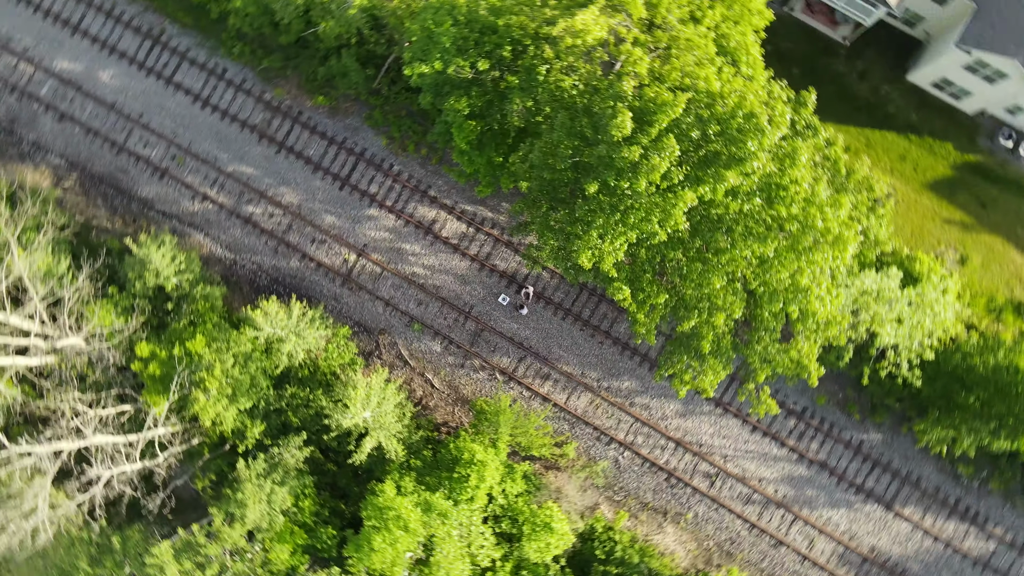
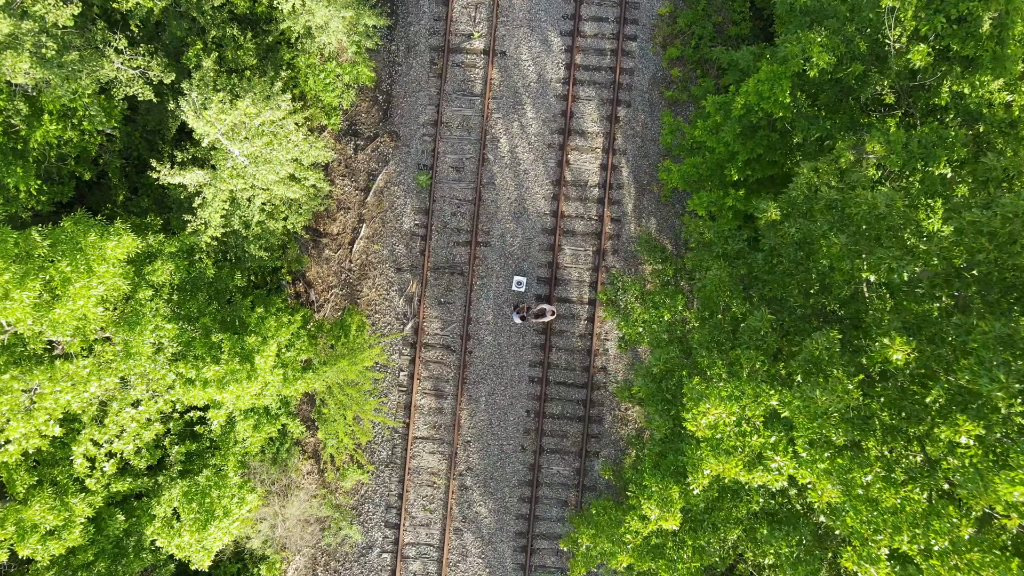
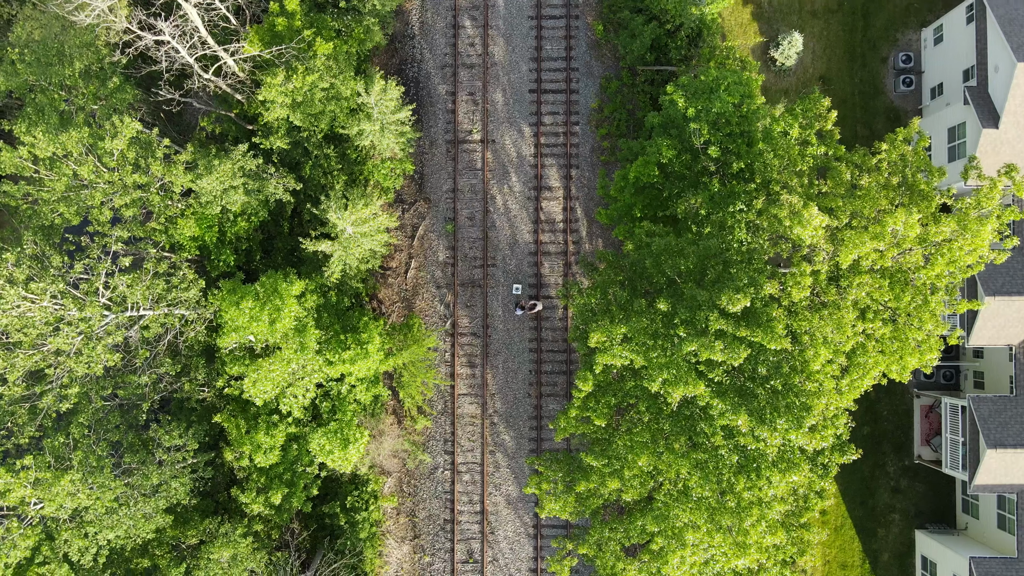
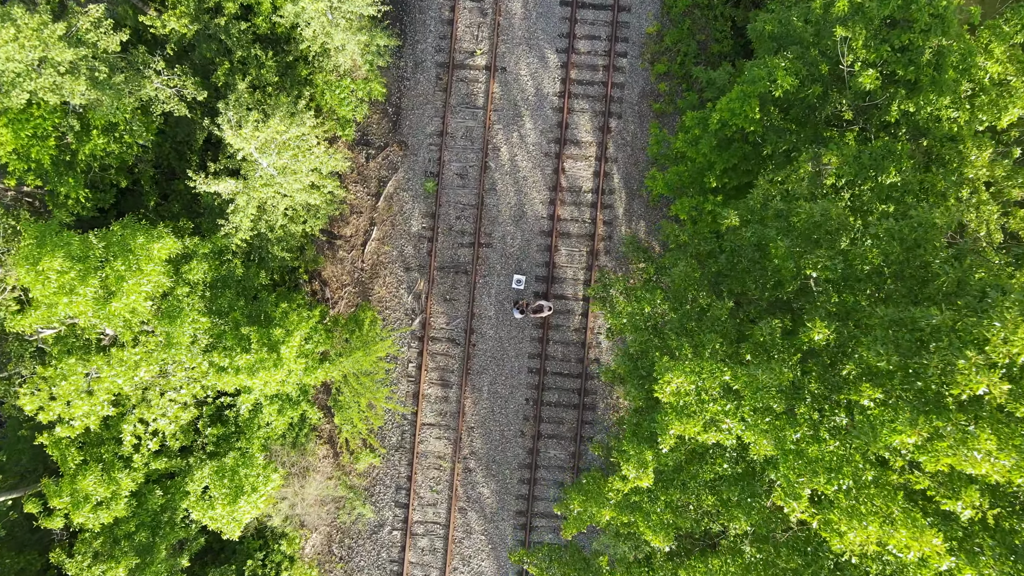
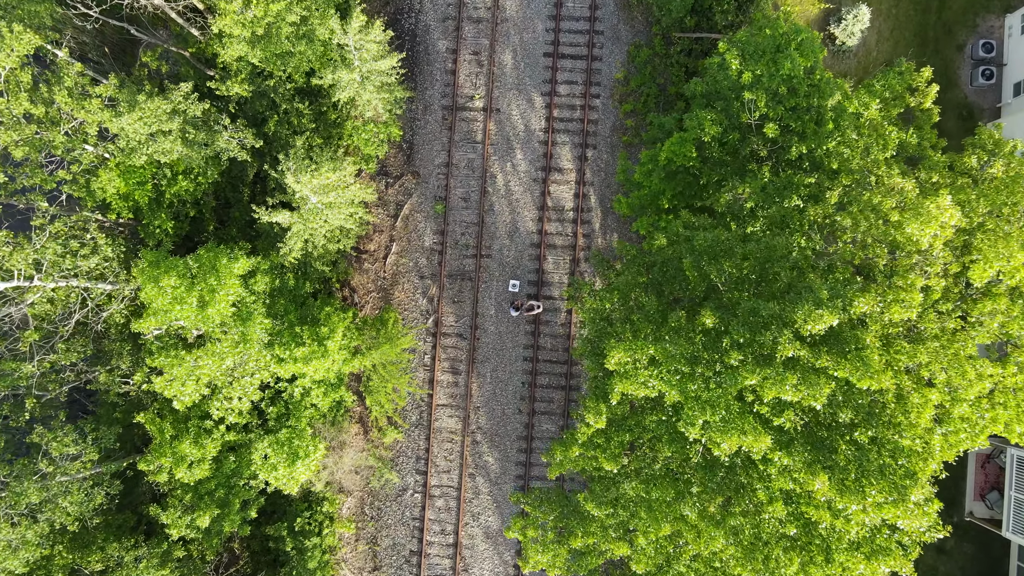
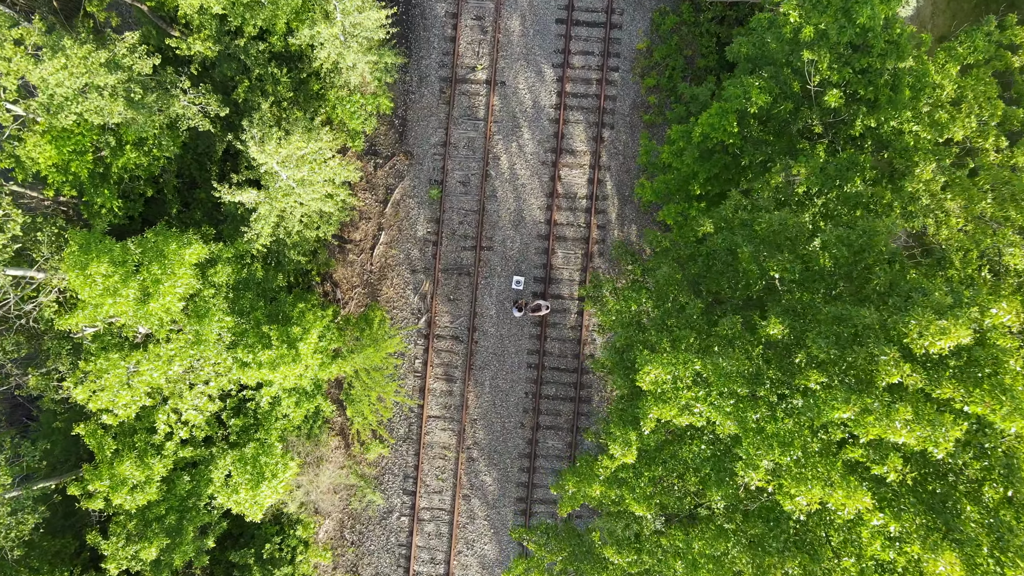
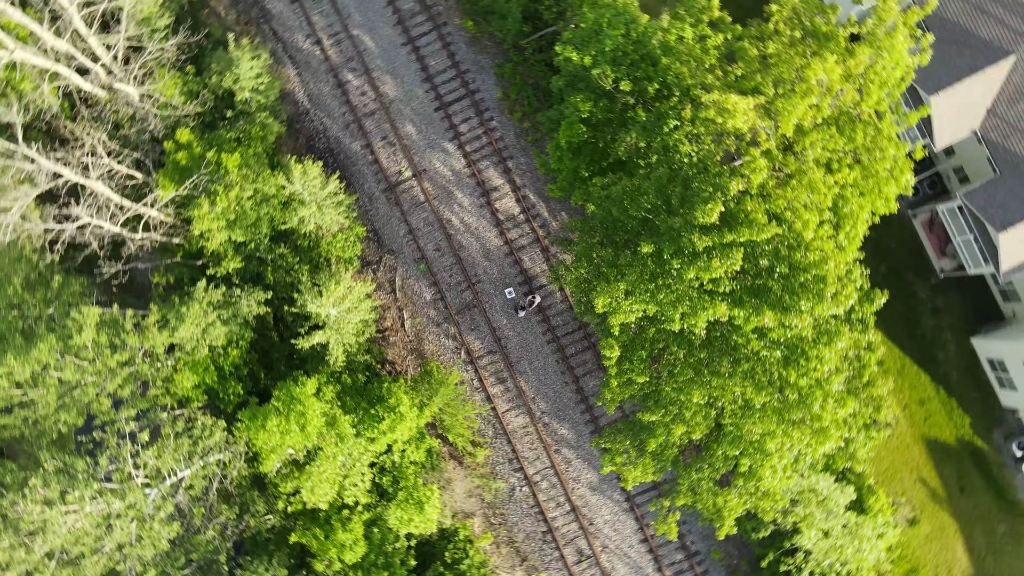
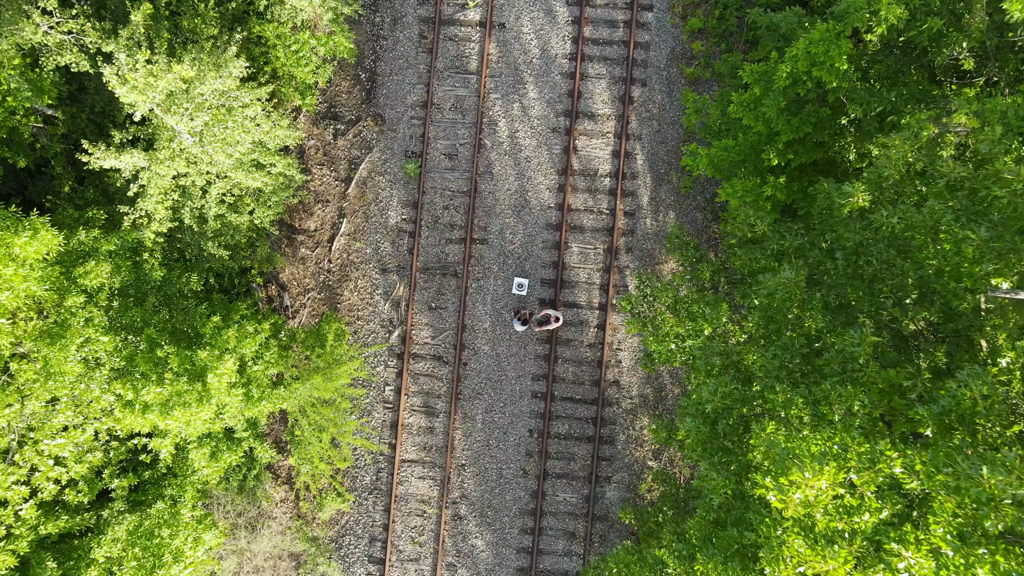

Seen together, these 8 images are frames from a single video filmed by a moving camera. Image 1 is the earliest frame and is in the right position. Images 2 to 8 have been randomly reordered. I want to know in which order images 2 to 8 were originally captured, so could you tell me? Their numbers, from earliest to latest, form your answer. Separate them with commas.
7, 3, 5, 6, 4, 2, 8
